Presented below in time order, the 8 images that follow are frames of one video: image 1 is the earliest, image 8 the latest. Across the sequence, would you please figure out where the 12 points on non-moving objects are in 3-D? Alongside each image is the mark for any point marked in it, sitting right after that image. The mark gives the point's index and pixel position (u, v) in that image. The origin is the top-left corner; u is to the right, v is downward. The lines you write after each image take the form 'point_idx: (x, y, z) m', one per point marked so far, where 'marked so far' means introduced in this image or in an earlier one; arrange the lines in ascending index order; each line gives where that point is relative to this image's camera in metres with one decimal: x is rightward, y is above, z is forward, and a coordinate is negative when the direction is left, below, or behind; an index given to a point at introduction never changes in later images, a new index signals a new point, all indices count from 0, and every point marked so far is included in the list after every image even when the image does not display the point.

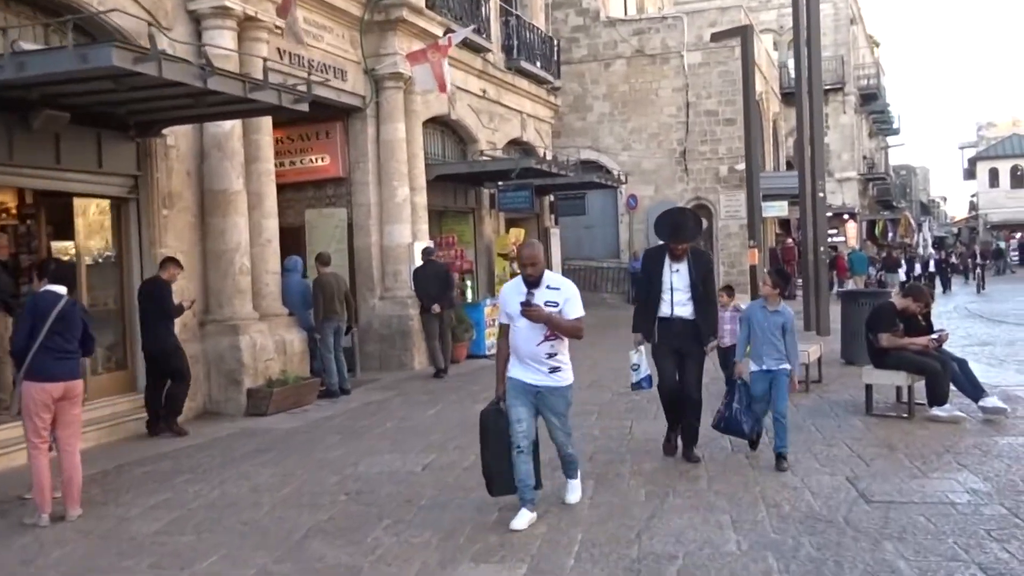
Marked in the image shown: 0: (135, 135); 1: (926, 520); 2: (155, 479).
0: (-3.7, +1.5, +9.5) m
1: (+2.6, -1.5, +6.0) m
2: (-2.7, -1.4, +7.4) m
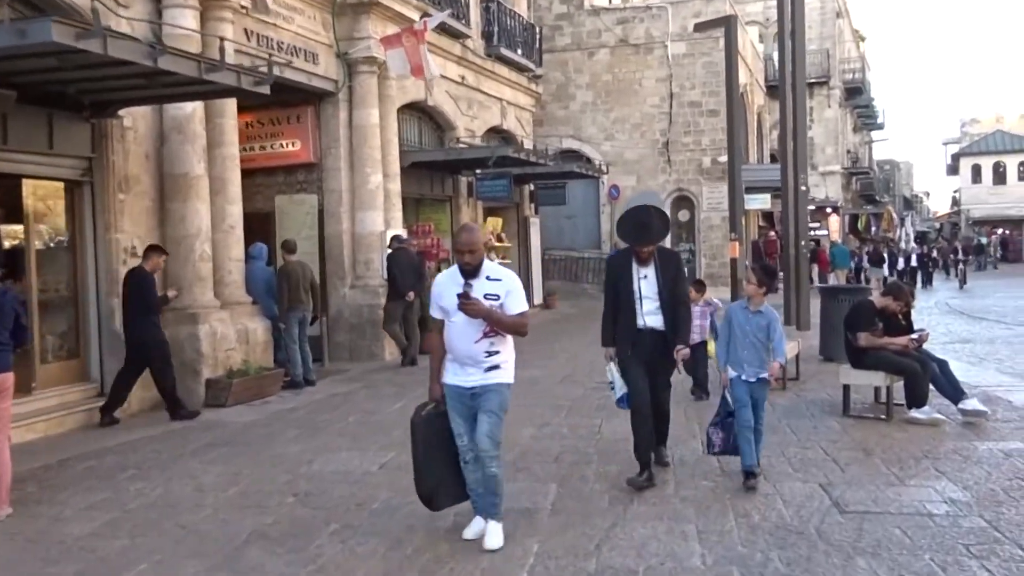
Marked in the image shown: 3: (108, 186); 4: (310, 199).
0: (-4.0, +1.6, +9.1) m
1: (+2.3, -1.5, +5.8) m
2: (-3.0, -1.4, +7.0) m
3: (-3.9, +1.0, +9.3) m
4: (-2.9, +1.3, +13.9) m
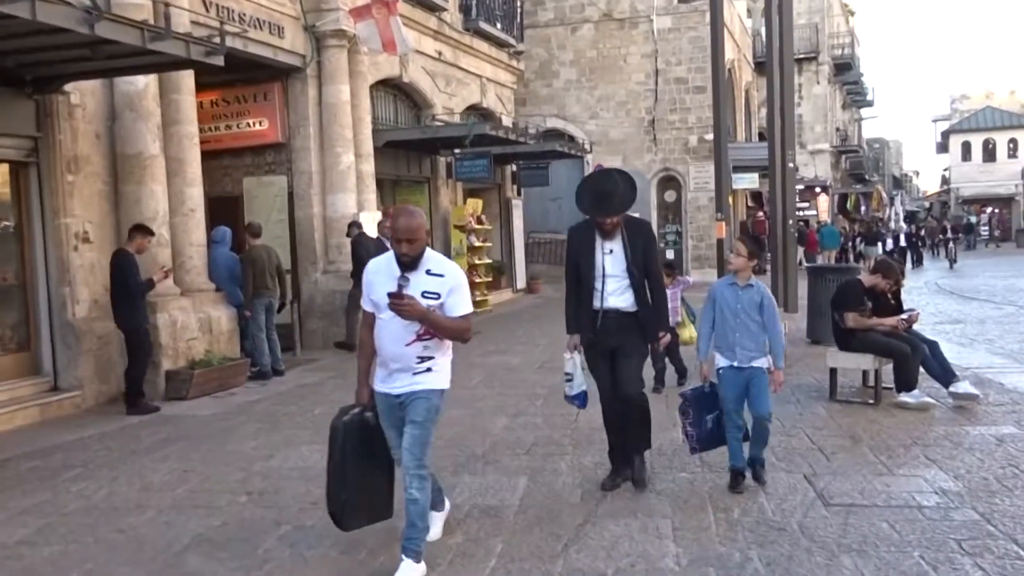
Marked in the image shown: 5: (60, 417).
0: (-4.3, +1.8, +8.6) m
1: (+2.1, -1.3, +5.4) m
2: (-3.3, -1.3, +6.6) m
3: (-4.2, +1.1, +8.8) m
4: (-3.2, +1.5, +13.4) m
5: (-4.1, -1.2, +8.6) m
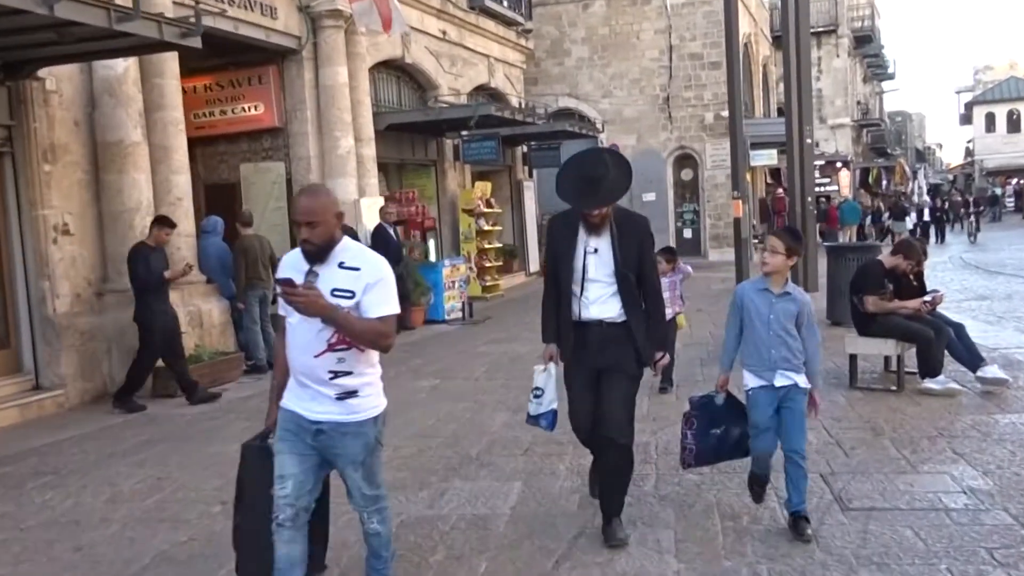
0: (-4.3, +1.8, +8.2) m
1: (+2.0, -1.3, +4.9) m
2: (-3.3, -1.3, +6.2) m
3: (-4.2, +1.2, +8.5) m
4: (-3.2, +1.7, +13.0) m
5: (-4.0, -1.1, +8.3) m
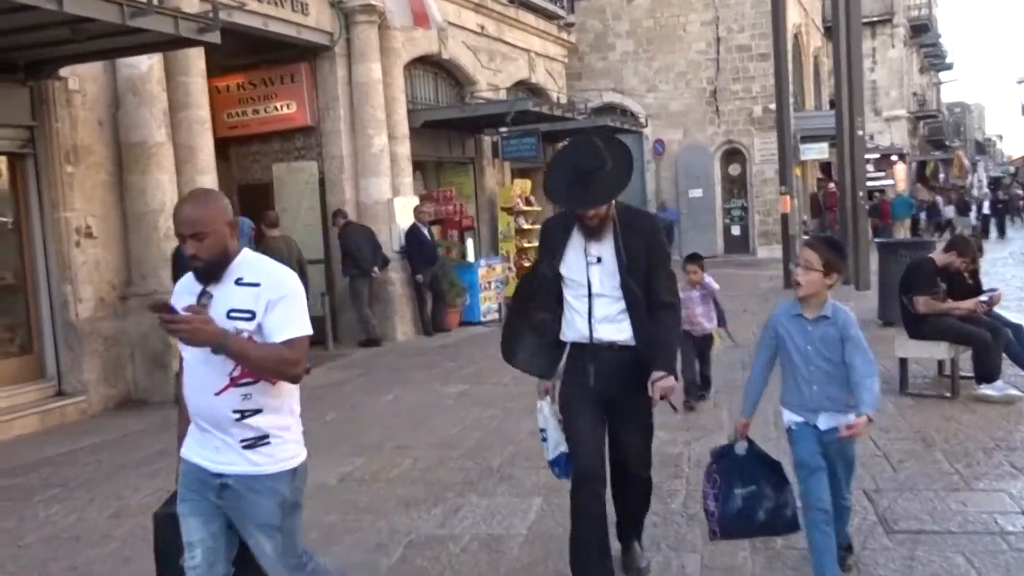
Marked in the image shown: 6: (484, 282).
0: (-4.1, +1.8, +8.1) m
1: (+2.1, -1.3, +4.5) m
2: (-3.1, -1.3, +6.1) m
3: (-4.0, +1.1, +8.4) m
4: (-2.7, +1.6, +12.8) m
5: (-3.8, -1.1, +8.2) m
6: (-0.4, +0.1, +14.0) m
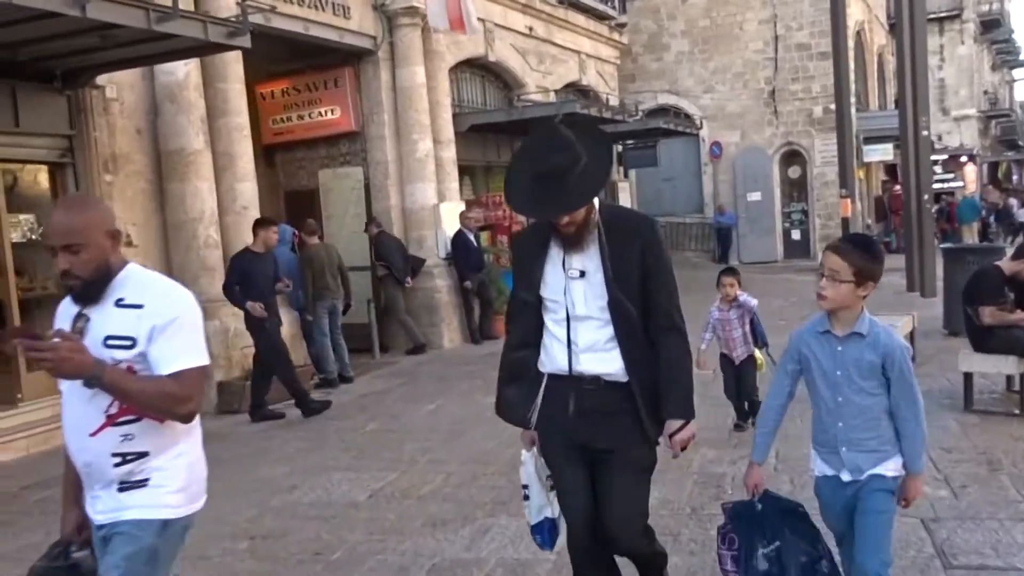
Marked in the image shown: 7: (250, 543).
0: (-3.8, +1.7, +8.0) m
1: (+2.2, -1.3, +4.1) m
2: (-2.9, -1.4, +6.0) m
3: (-3.6, +1.1, +8.3) m
4: (-2.1, +1.5, +12.7) m
5: (-3.5, -1.2, +8.1) m
6: (+0.3, 0.0, +13.7) m
7: (-1.4, -1.4, +5.1) m
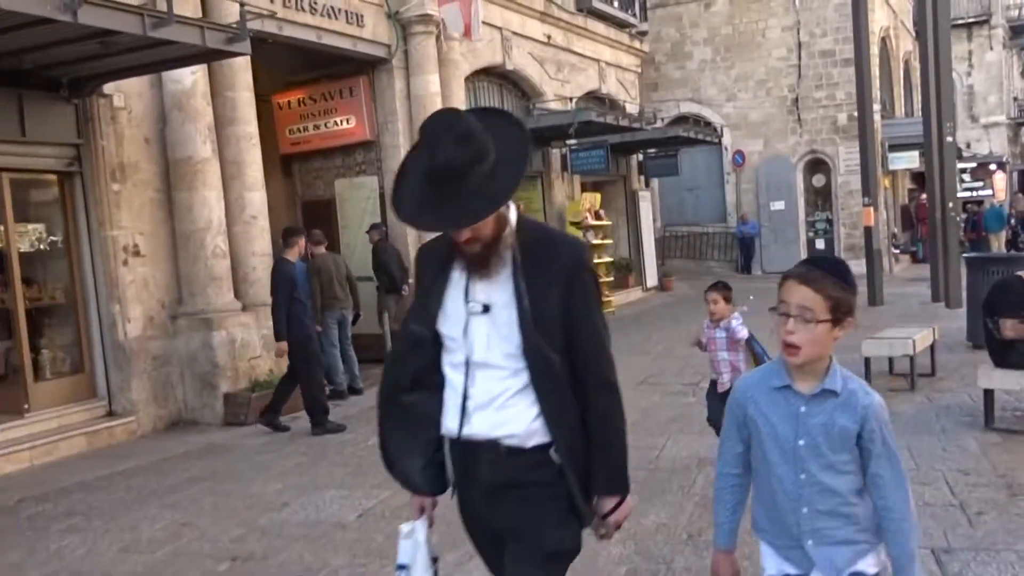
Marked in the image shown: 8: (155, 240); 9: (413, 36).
0: (-3.7, +1.6, +8.0) m
1: (+2.2, -1.4, +3.9) m
2: (-2.9, -1.4, +5.9) m
3: (-3.6, +1.0, +8.3) m
4: (-1.9, +1.4, +12.6) m
5: (-3.4, -1.3, +8.1) m
6: (+0.5, -0.1, +13.6) m
7: (-1.4, -1.4, +5.0) m
8: (-3.3, +0.4, +8.7) m
9: (-1.2, +3.2, +12.4) m
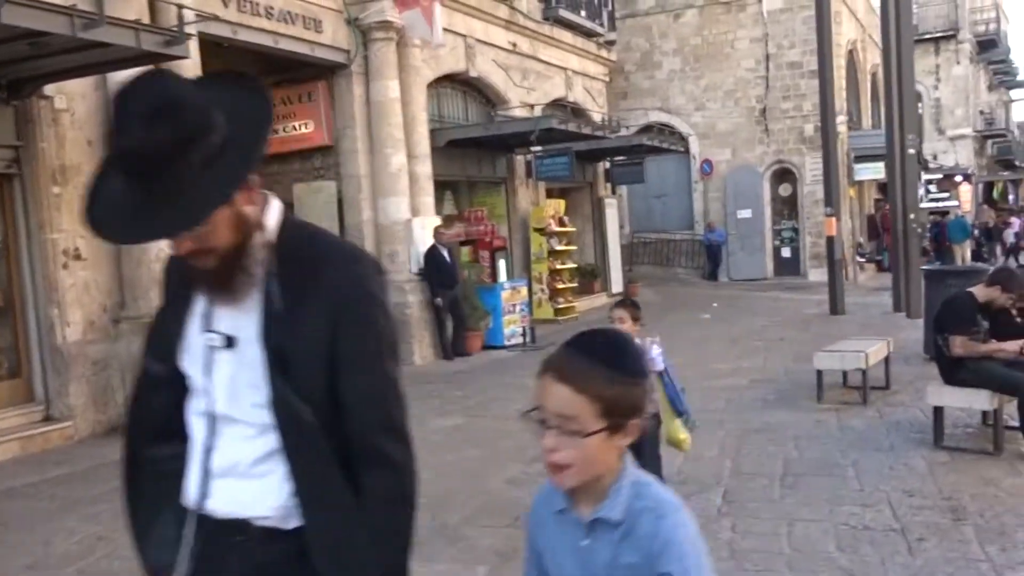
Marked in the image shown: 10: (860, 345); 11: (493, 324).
0: (-4.1, +1.6, +7.8) m
1: (+1.8, -1.5, +3.8) m
2: (-3.3, -1.5, +5.7) m
3: (-4.0, +0.9, +8.1) m
4: (-2.4, +1.3, +12.5) m
5: (-3.8, -1.4, +7.8) m
6: (0.0, -0.2, +13.4) m
7: (-1.8, -1.5, +4.8) m
8: (-3.7, +0.4, +8.5) m
9: (-1.7, +3.1, +12.2) m
10: (+3.1, -0.5, +8.6) m
11: (-0.3, -0.5, +13.3) m
